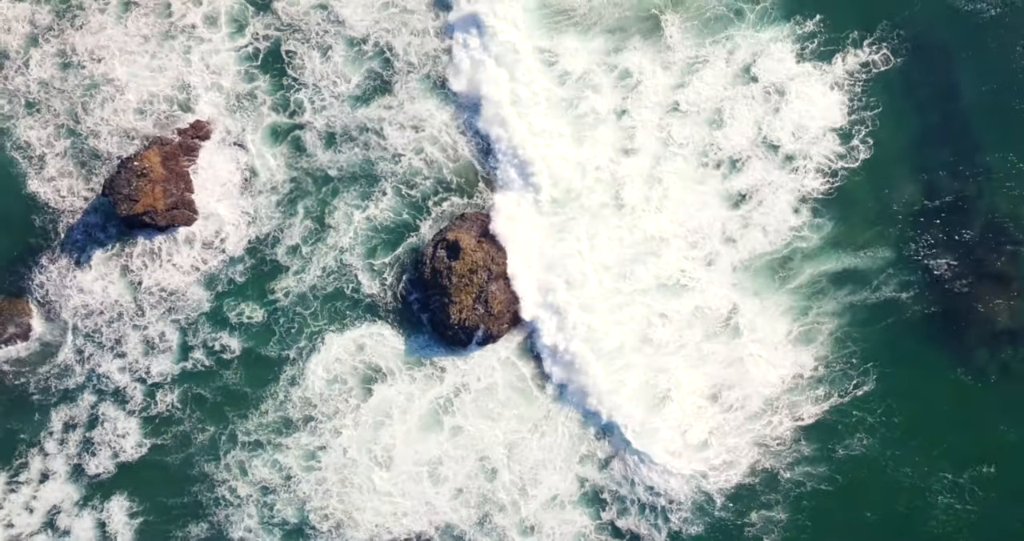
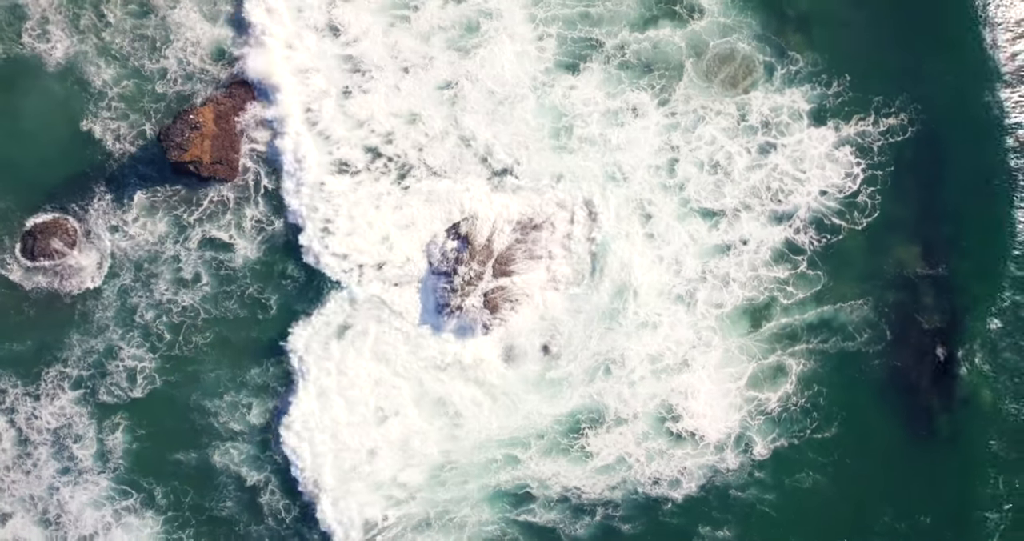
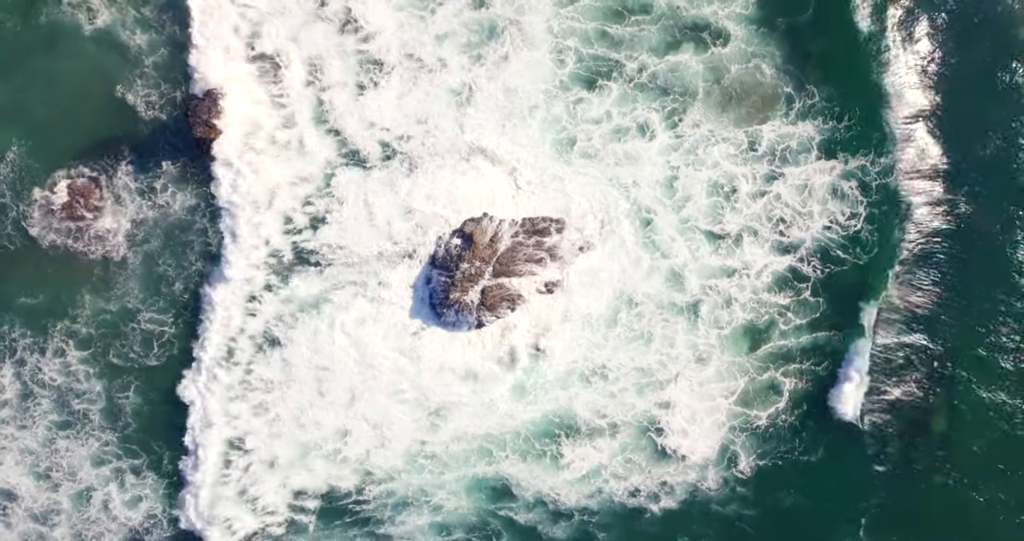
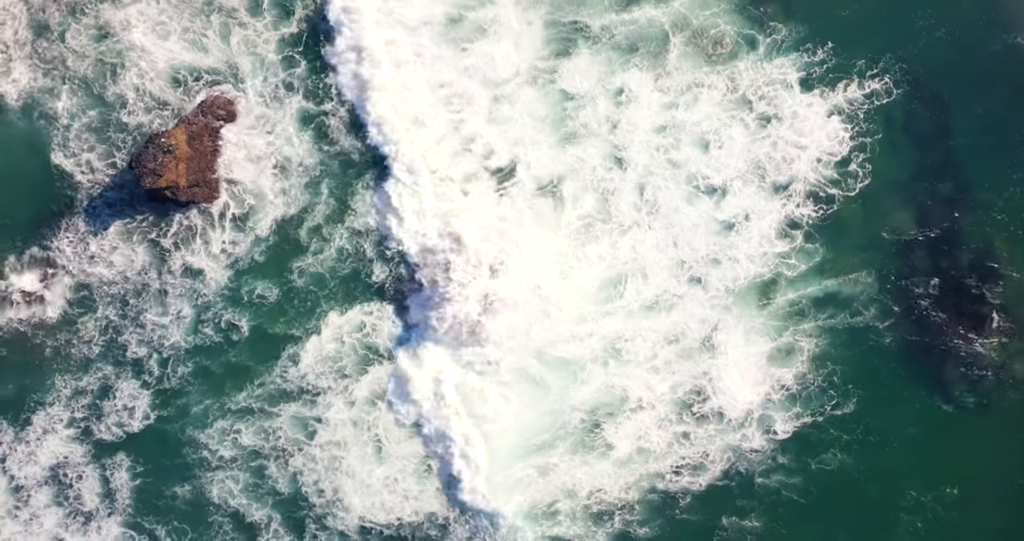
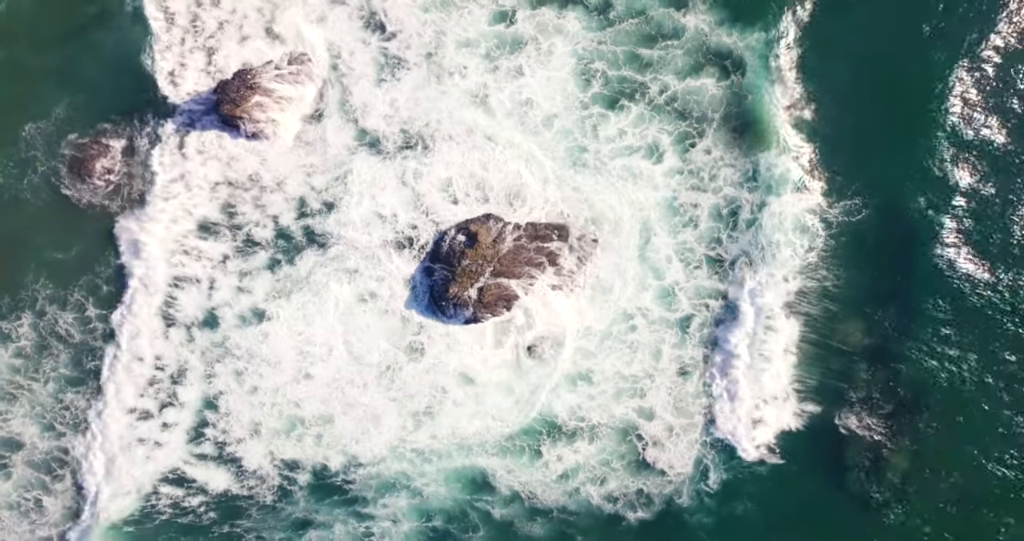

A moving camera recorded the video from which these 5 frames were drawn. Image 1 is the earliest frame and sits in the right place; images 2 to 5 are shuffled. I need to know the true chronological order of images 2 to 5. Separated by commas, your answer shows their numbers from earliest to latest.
4, 2, 3, 5
